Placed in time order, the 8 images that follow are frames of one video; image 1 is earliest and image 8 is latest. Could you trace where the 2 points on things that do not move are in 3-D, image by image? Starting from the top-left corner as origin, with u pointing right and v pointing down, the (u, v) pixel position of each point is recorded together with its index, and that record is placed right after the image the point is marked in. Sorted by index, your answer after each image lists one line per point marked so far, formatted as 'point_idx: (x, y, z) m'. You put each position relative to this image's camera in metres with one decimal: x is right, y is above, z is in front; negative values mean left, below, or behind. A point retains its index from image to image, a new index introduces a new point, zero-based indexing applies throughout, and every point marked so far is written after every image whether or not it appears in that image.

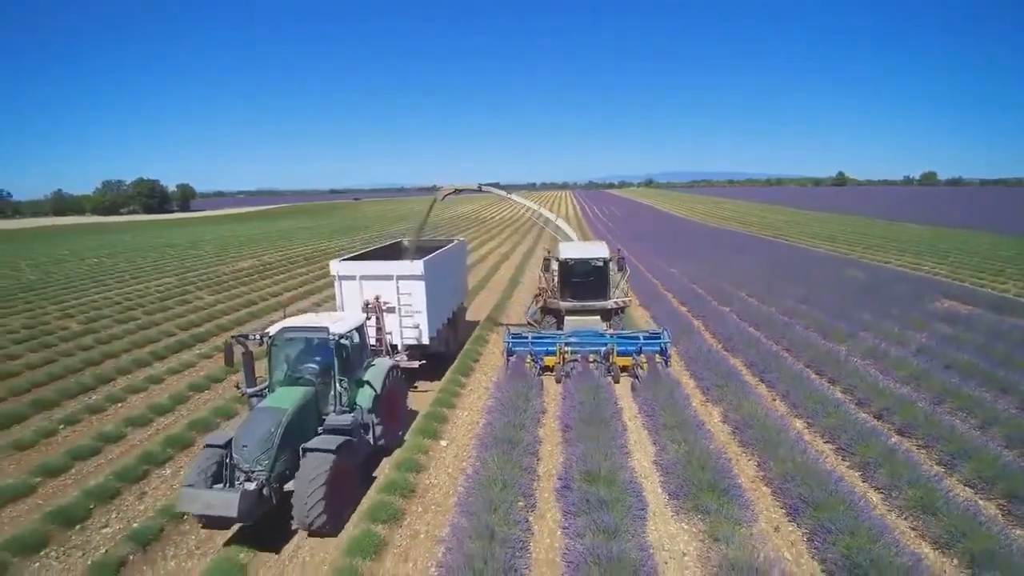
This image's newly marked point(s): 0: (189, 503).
0: (-3.4, -2.2, +6.0) m
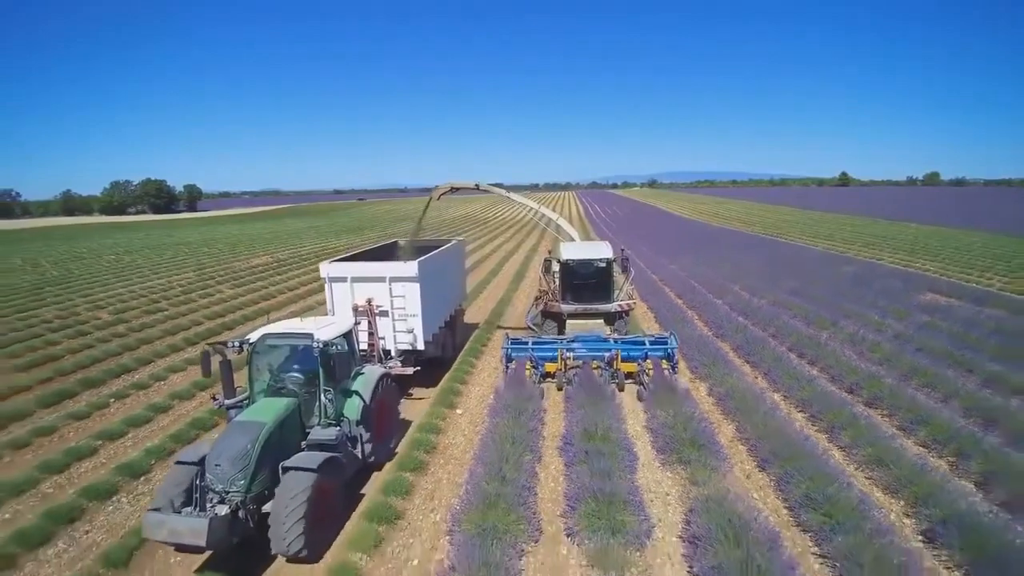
0: (-3.4, -2.2, +5.5) m
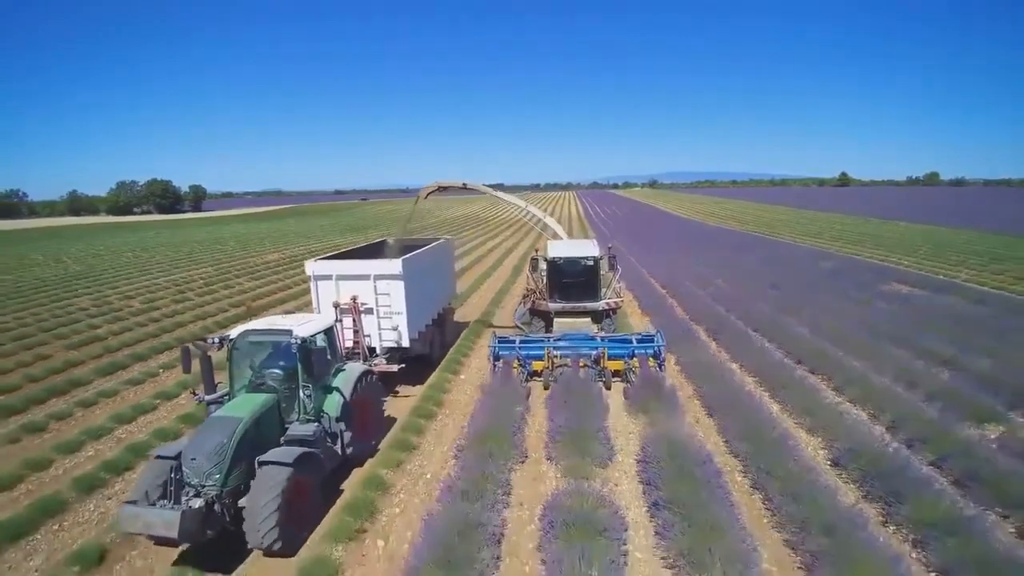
0: (-3.7, -2.2, +5.5) m
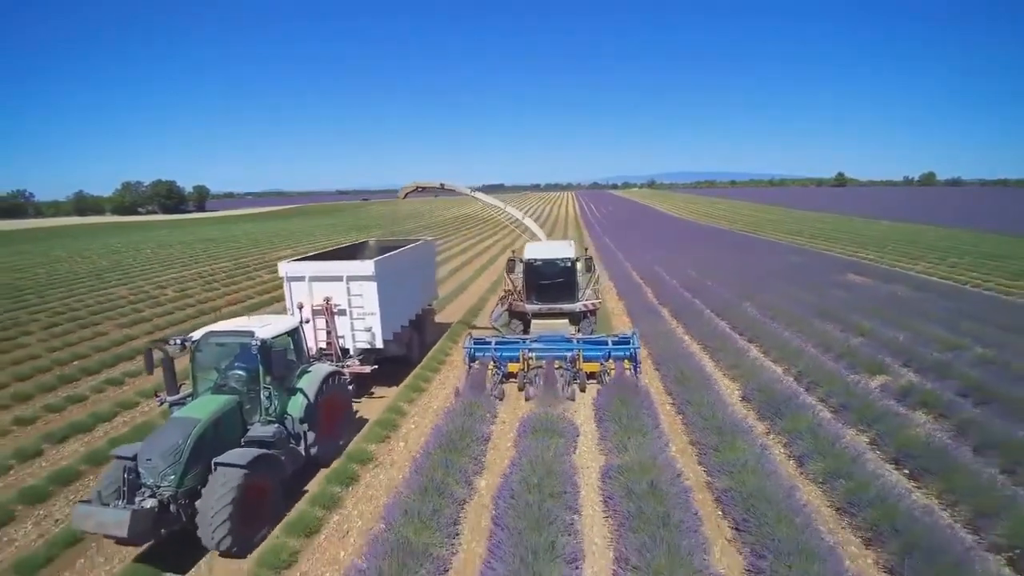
0: (-4.2, -2.2, +5.6) m
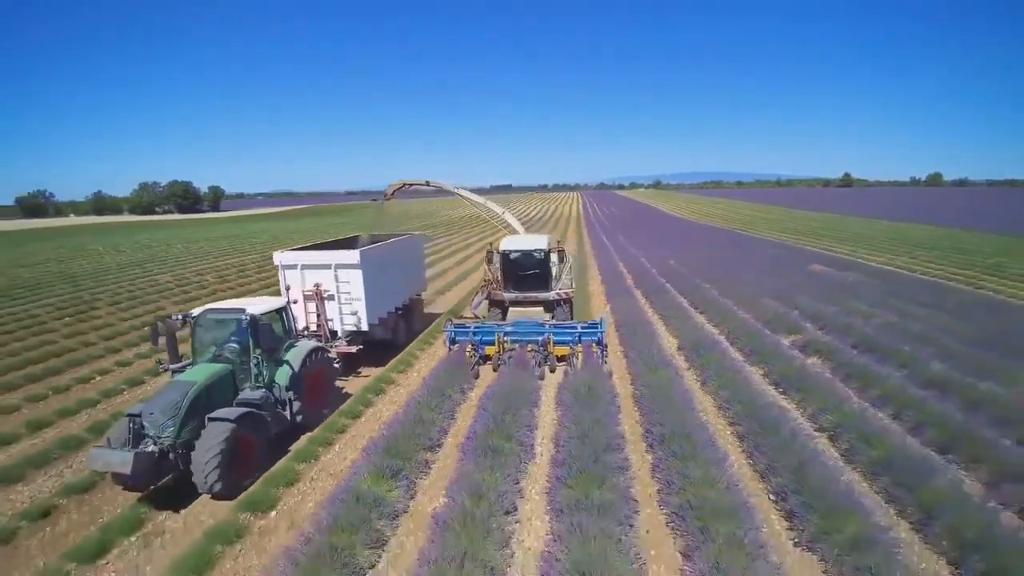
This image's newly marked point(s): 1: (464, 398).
0: (-4.8, -2.0, +6.6) m
1: (-0.9, -2.0, +10.2) m
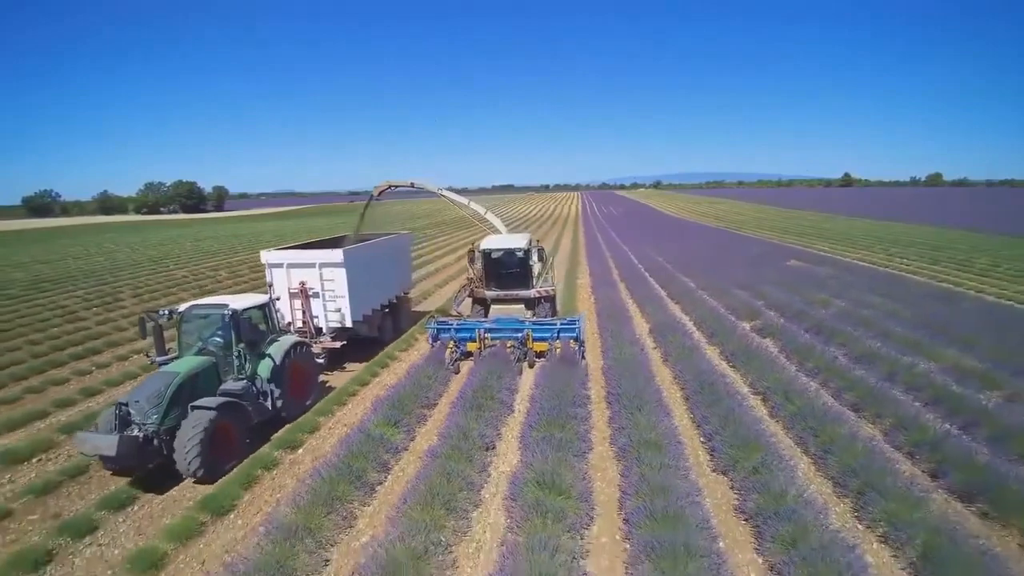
0: (-5.2, -1.9, +7.0) m
1: (-1.3, -2.0, +10.6) m
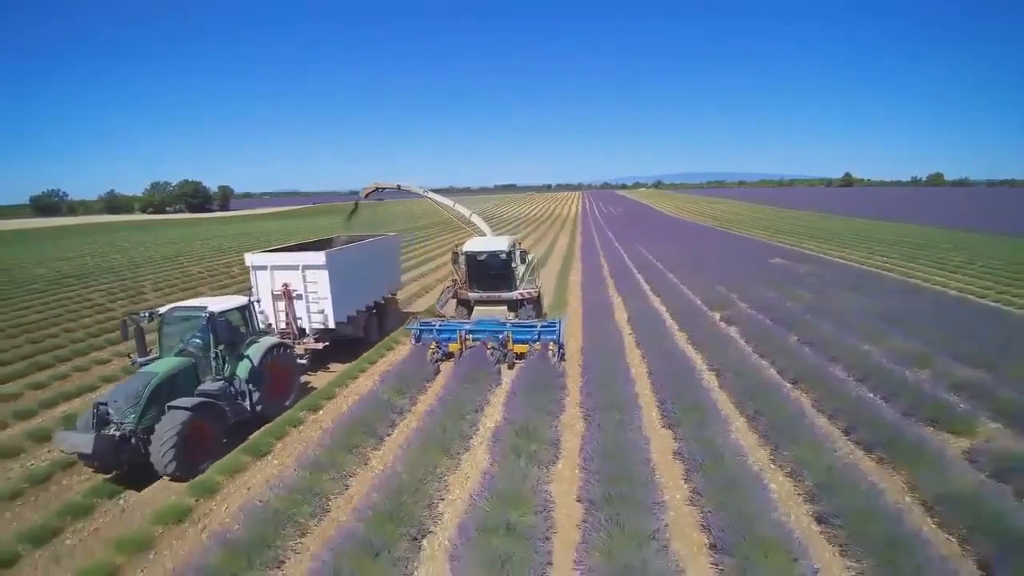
0: (-5.7, -2.0, +7.3) m
1: (-1.7, -2.0, +10.8) m
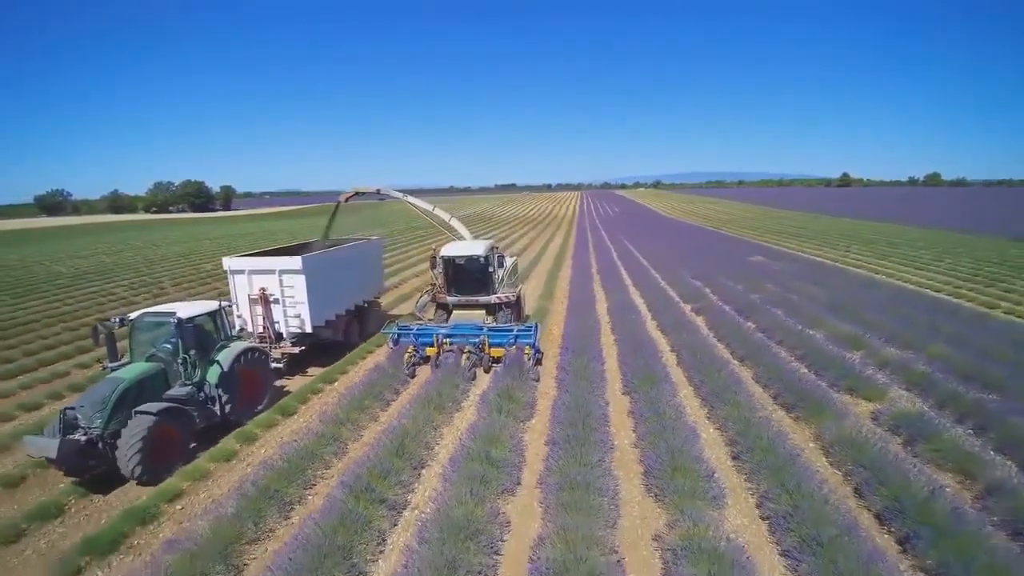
0: (-6.2, -2.1, +7.4) m
1: (-2.3, -2.1, +10.9) m
